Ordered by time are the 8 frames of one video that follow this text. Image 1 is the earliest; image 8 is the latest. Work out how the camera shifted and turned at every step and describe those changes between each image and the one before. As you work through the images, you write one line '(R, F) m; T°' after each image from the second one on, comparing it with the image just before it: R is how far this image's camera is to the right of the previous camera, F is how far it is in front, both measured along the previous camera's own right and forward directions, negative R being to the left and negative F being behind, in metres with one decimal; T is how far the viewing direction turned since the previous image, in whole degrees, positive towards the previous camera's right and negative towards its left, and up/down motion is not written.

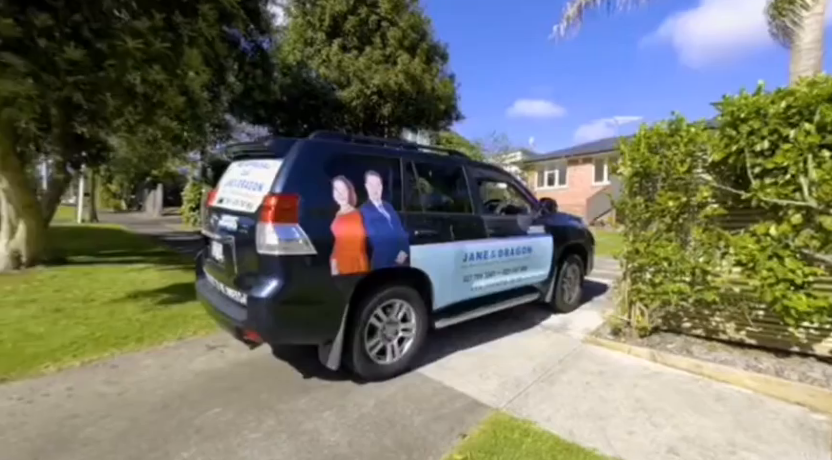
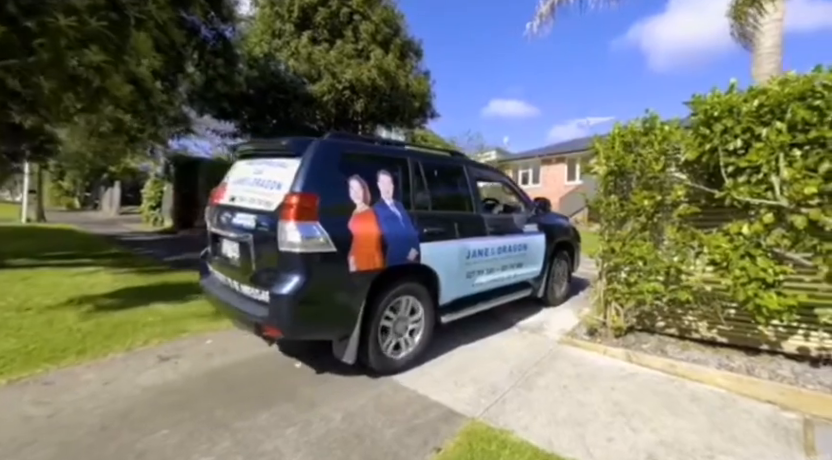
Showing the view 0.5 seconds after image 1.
(0.0, +0.2) m; +4°
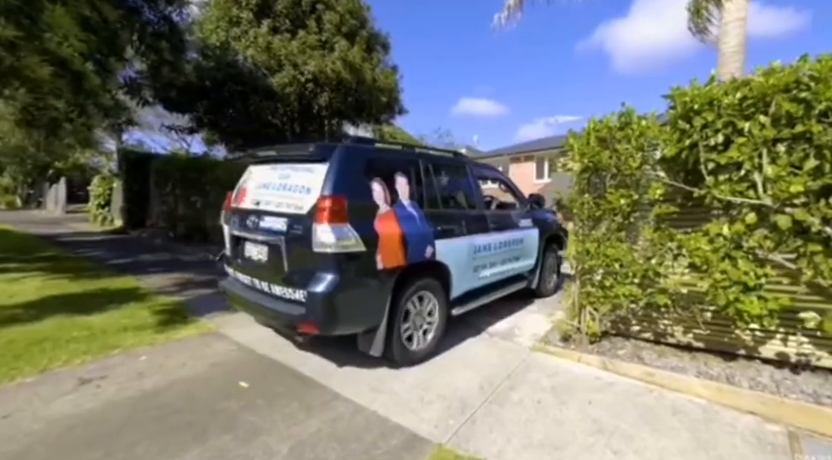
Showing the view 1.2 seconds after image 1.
(+0.1, +0.3) m; +4°
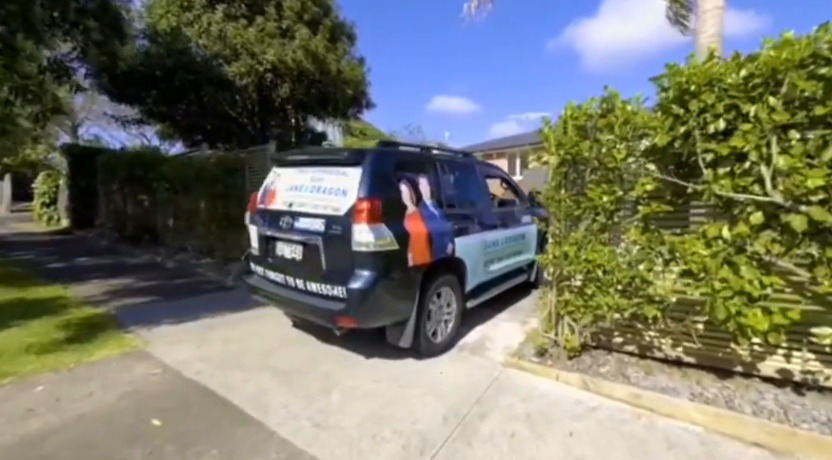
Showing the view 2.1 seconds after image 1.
(+0.2, +0.5) m; +4°
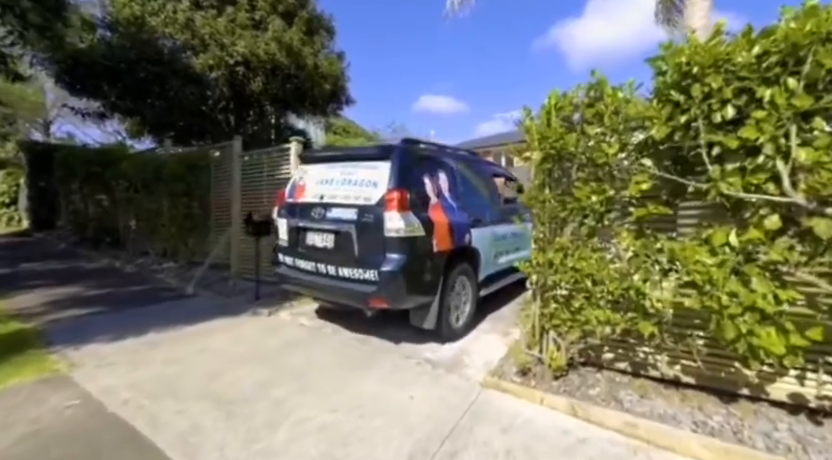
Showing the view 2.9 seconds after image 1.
(+0.2, +0.4) m; +2°
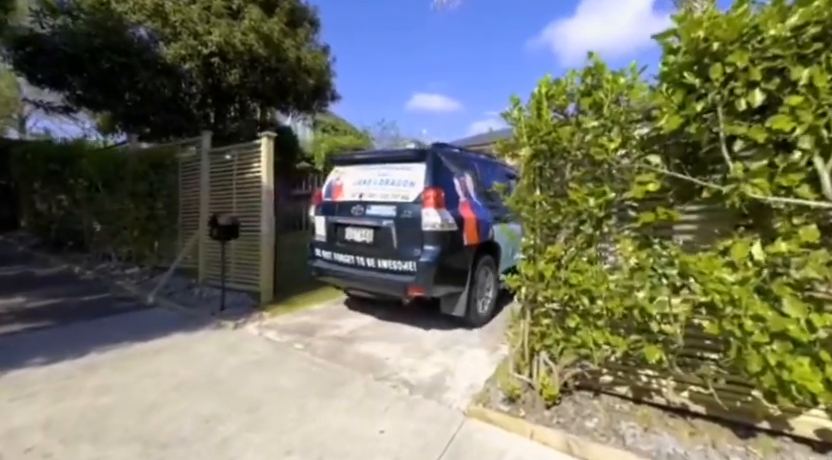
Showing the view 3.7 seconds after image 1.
(+0.1, +0.4) m; +1°
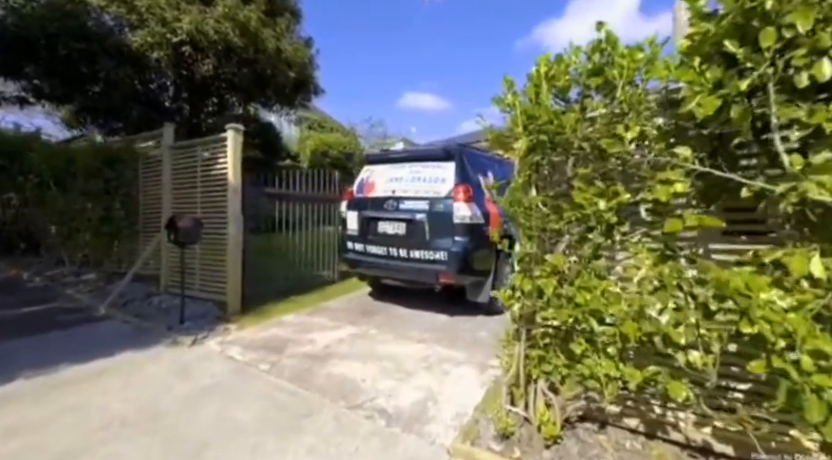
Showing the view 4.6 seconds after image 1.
(+0.1, +0.4) m; +2°
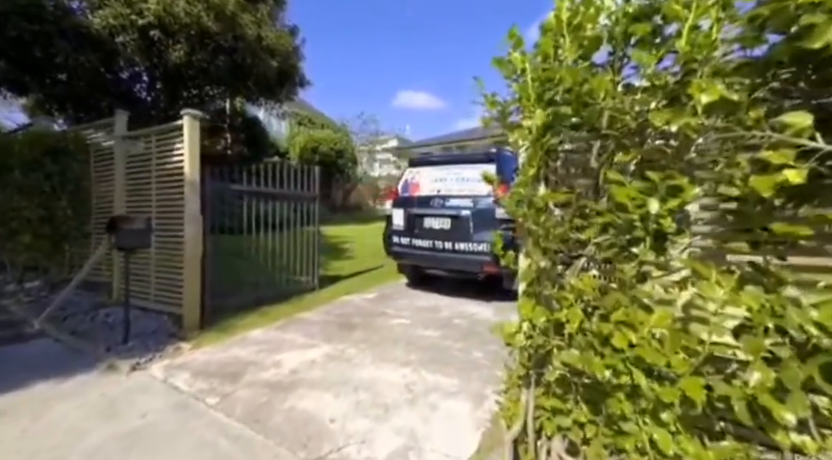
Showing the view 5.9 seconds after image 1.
(+0.1, +0.5) m; +1°
